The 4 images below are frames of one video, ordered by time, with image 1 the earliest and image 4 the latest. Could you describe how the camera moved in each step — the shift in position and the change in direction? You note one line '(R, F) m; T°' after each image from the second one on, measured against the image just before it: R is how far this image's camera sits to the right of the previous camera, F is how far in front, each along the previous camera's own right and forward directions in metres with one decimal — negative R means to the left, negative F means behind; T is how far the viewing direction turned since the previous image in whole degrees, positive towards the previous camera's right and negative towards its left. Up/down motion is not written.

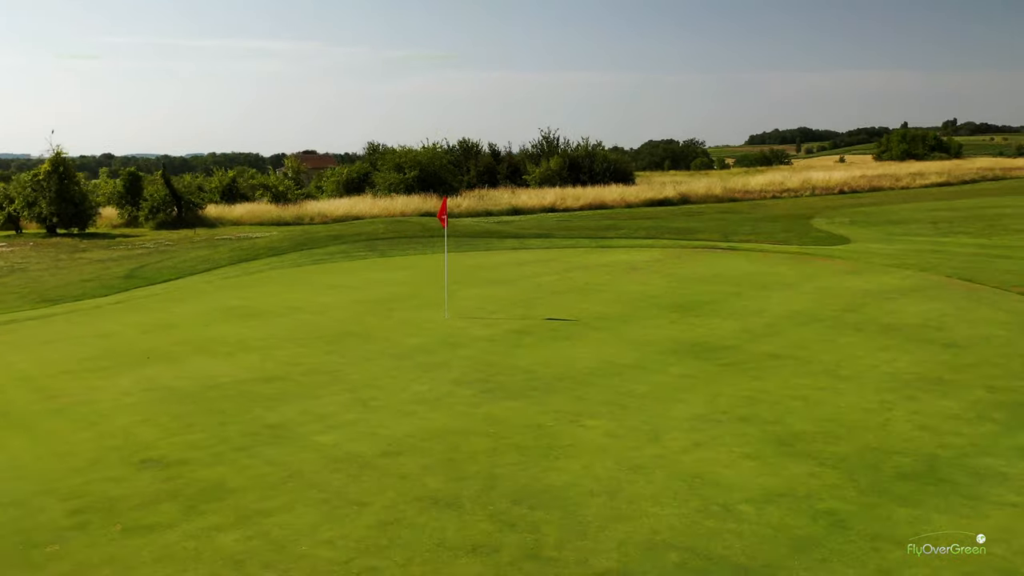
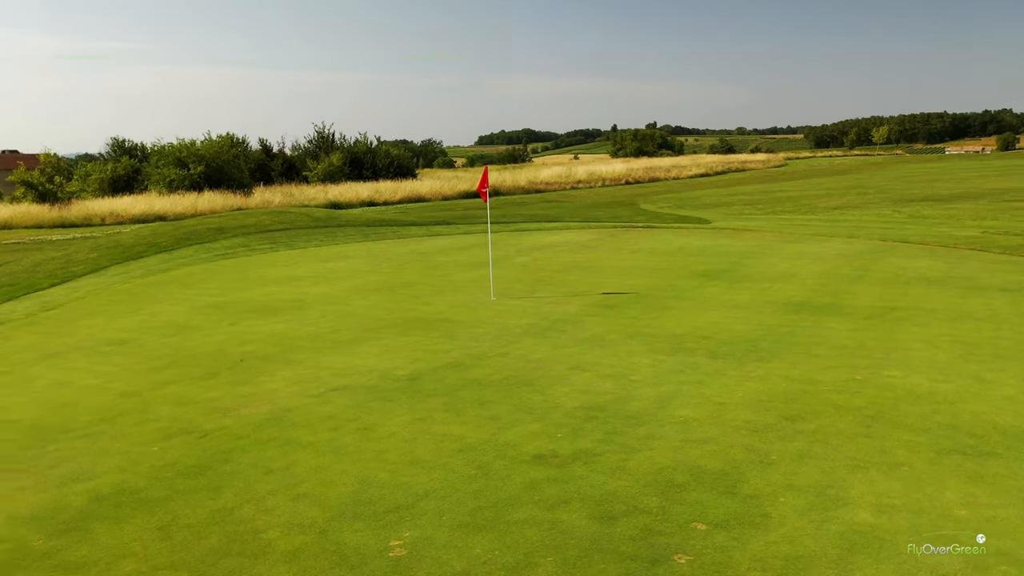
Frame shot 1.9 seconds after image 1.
(-4.0, +1.3) m; +18°
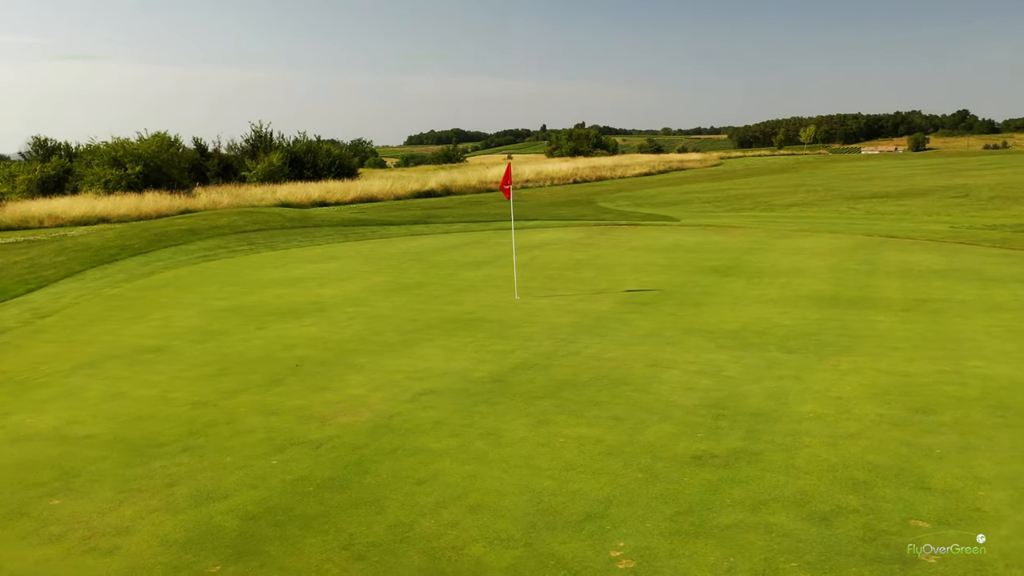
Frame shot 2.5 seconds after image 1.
(-1.2, +0.2) m; +5°
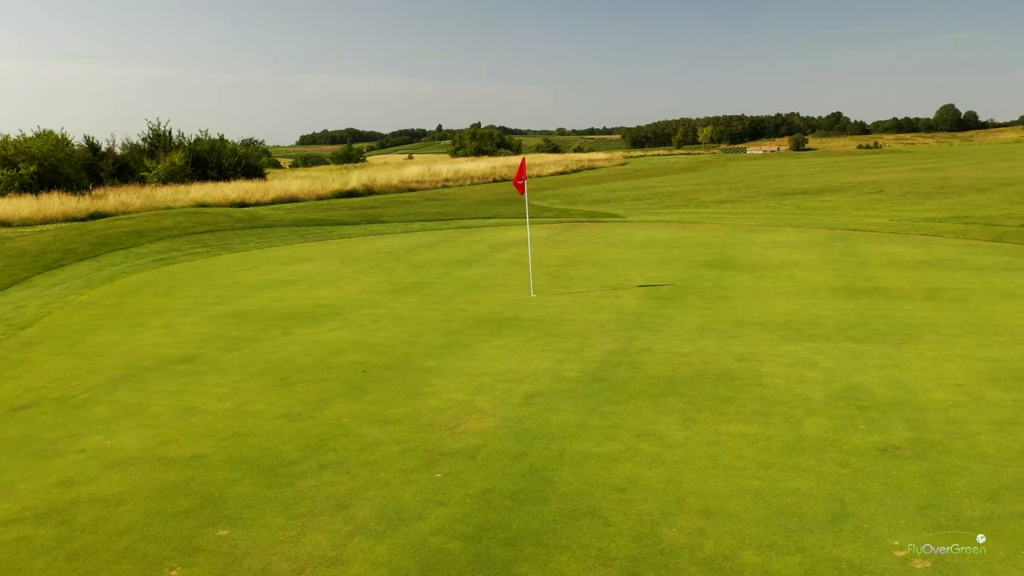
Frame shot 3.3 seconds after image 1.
(-1.5, +0.3) m; +7°
